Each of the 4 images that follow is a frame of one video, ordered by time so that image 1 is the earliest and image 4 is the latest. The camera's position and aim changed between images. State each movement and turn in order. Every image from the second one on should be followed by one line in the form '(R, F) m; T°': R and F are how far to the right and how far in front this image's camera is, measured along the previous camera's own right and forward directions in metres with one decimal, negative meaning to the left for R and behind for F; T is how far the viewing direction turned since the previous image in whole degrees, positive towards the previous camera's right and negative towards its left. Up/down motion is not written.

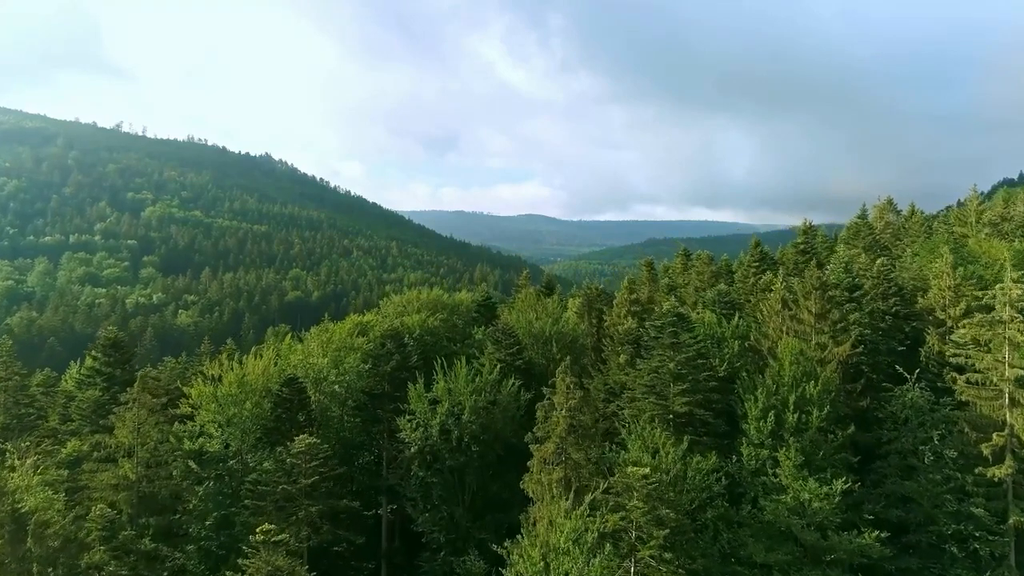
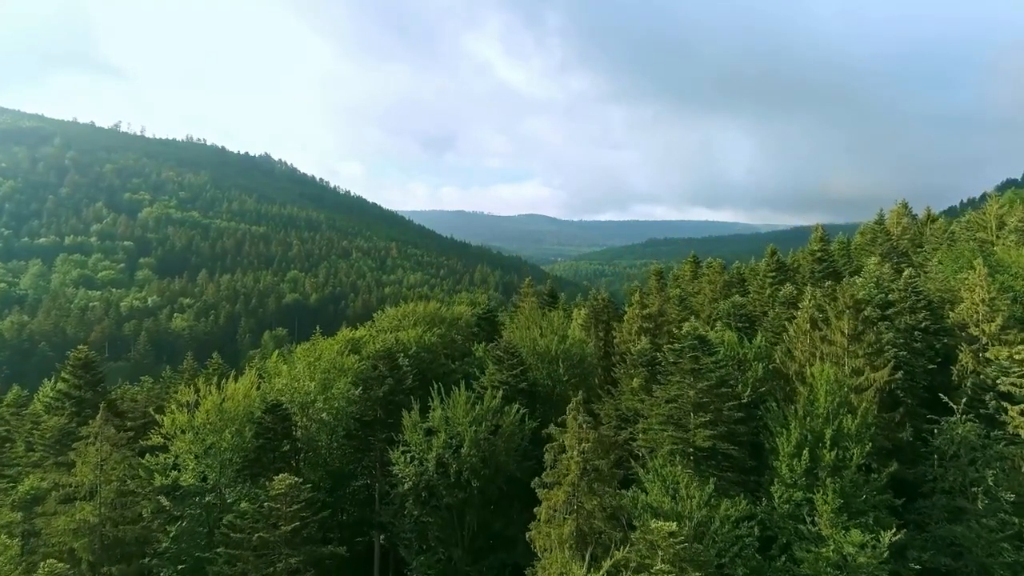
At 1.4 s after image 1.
(-0.2, +3.5) m; 0°
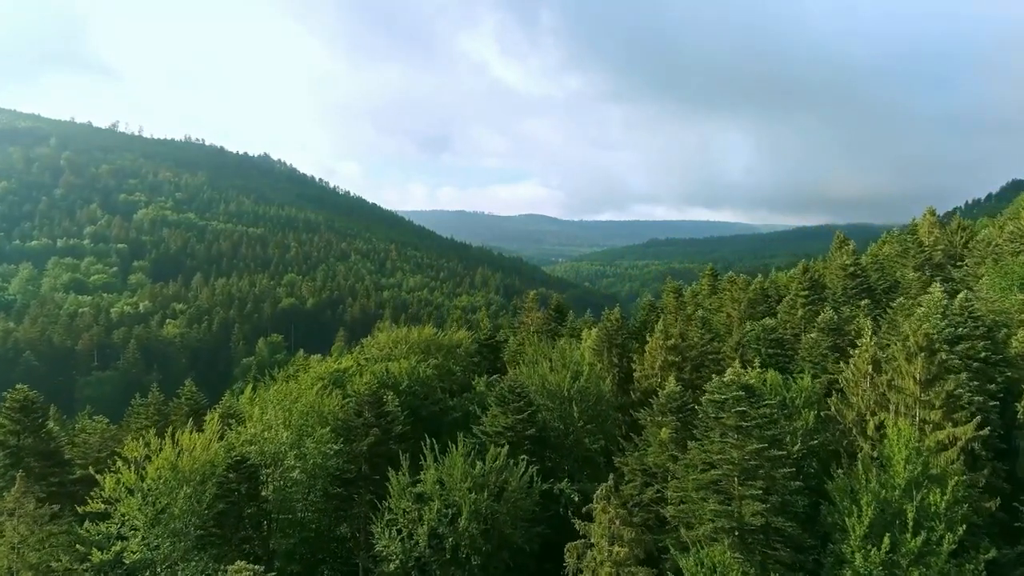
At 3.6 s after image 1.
(-0.4, +5.8) m; 0°
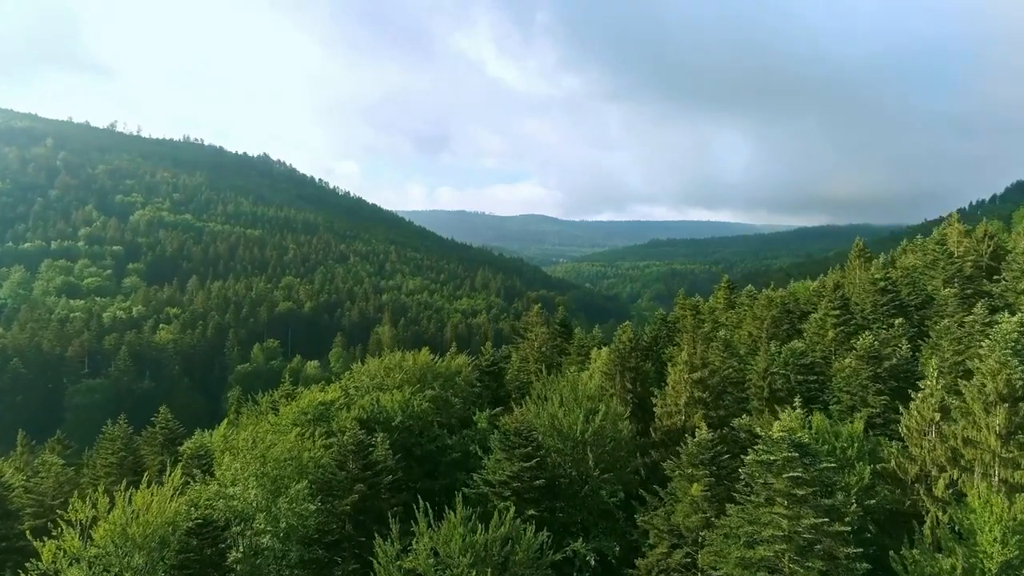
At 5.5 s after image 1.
(-0.3, +4.6) m; 0°
